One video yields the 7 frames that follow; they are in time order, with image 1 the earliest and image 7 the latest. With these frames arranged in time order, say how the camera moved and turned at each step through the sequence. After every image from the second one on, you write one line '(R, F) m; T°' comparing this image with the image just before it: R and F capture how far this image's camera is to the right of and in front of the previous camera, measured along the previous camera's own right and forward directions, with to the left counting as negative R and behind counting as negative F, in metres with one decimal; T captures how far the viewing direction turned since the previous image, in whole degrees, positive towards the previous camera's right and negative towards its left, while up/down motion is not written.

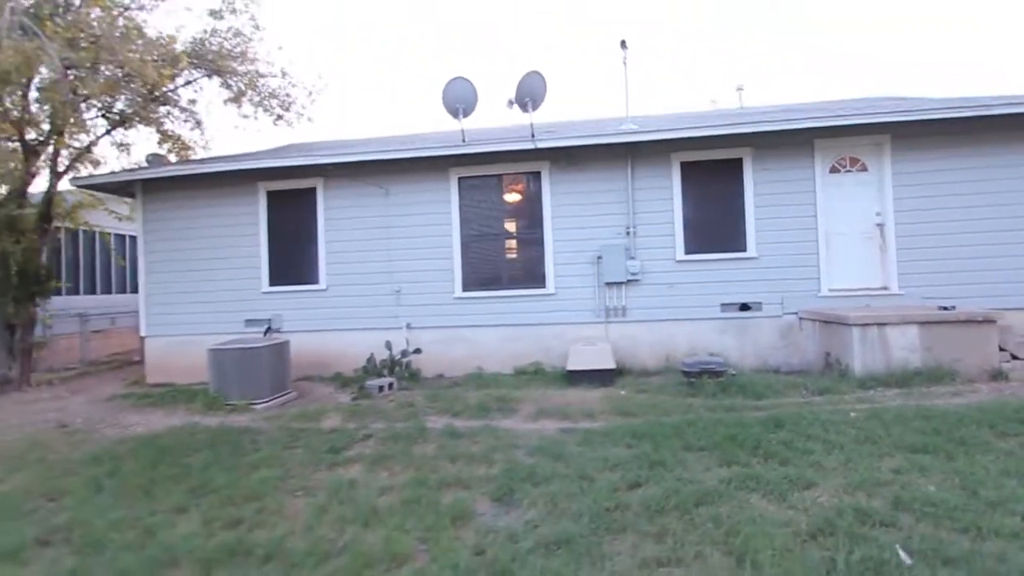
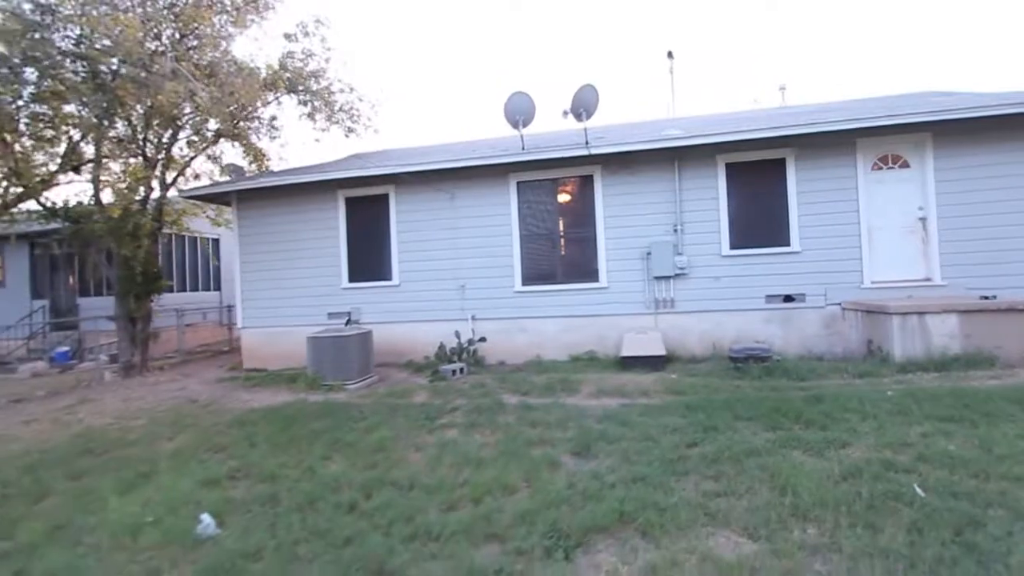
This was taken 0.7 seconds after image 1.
(-0.4, -0.9) m; -4°
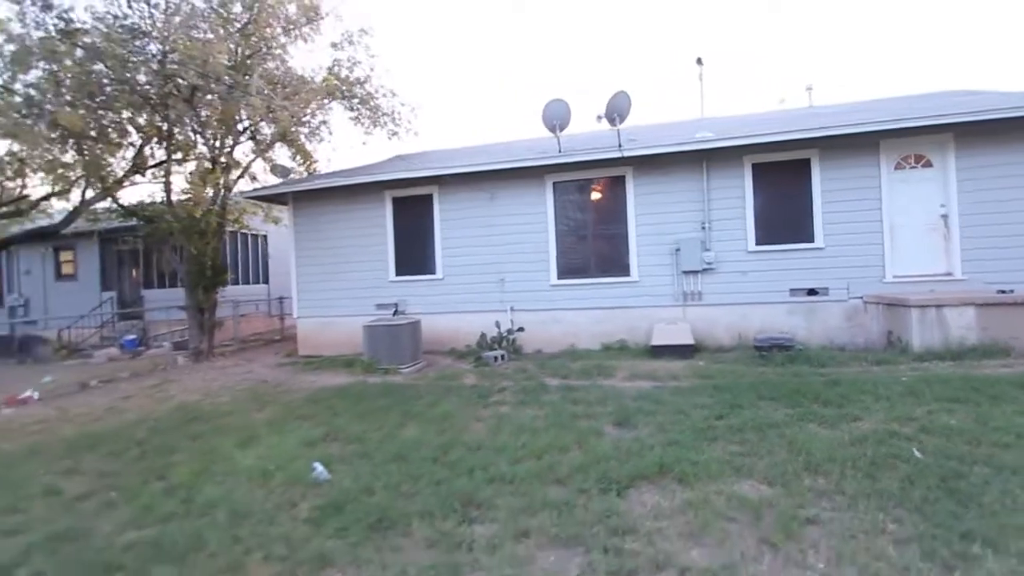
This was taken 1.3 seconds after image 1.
(-0.3, -0.8) m; -3°
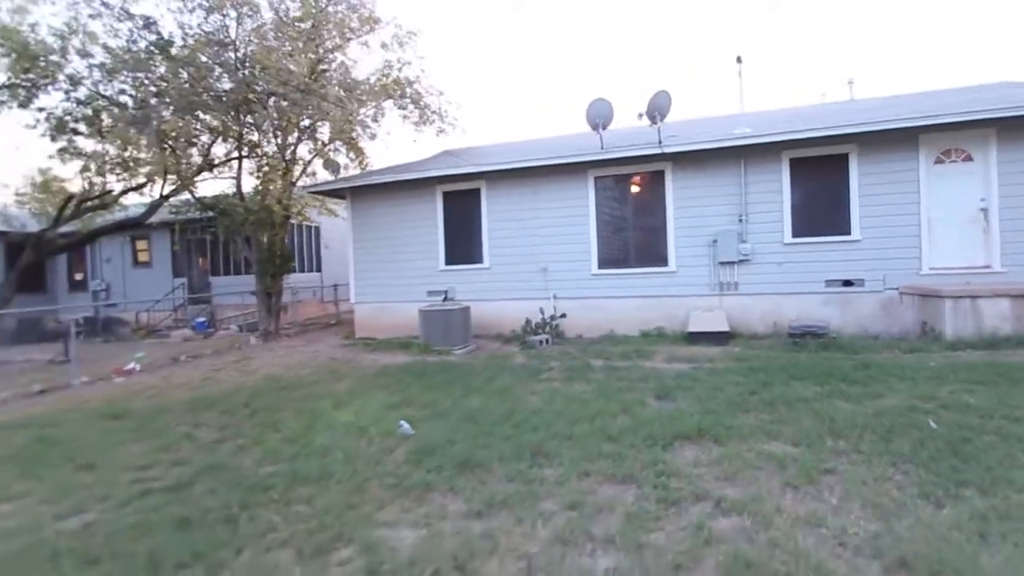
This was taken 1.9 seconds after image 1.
(-0.3, -0.7) m; -4°
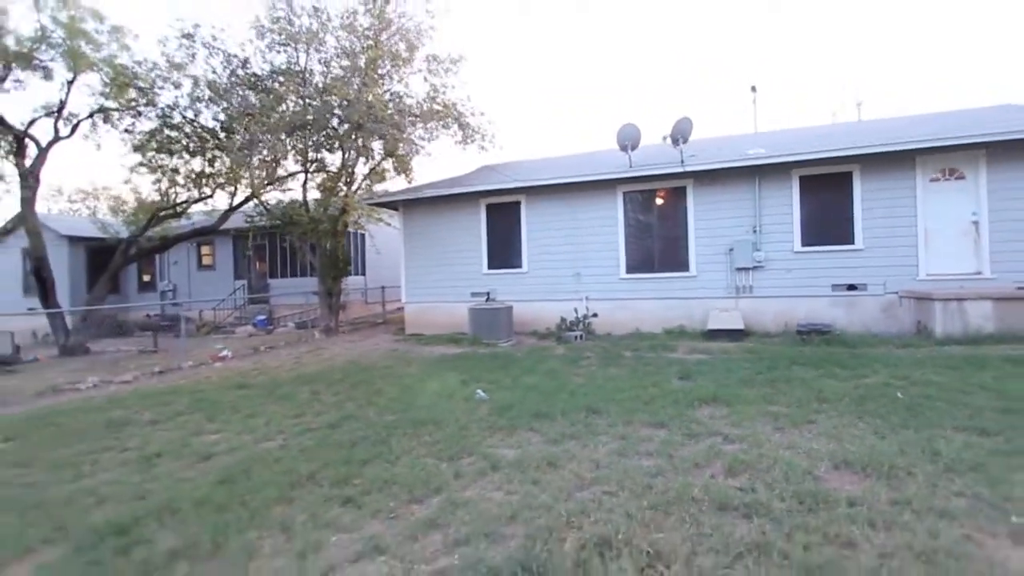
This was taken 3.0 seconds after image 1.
(-0.5, -1.5) m; -2°
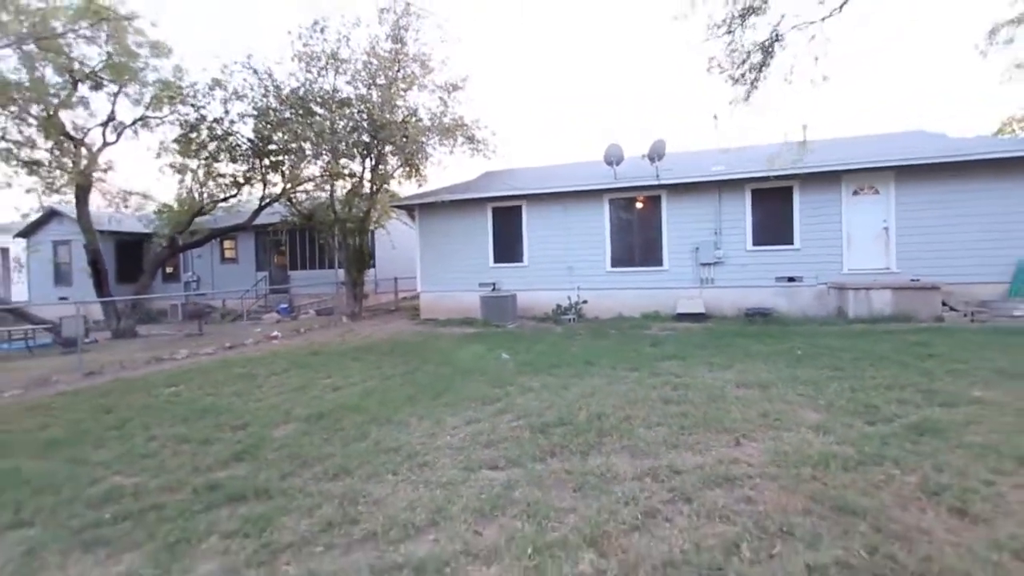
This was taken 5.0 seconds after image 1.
(-0.6, -2.5) m; +2°
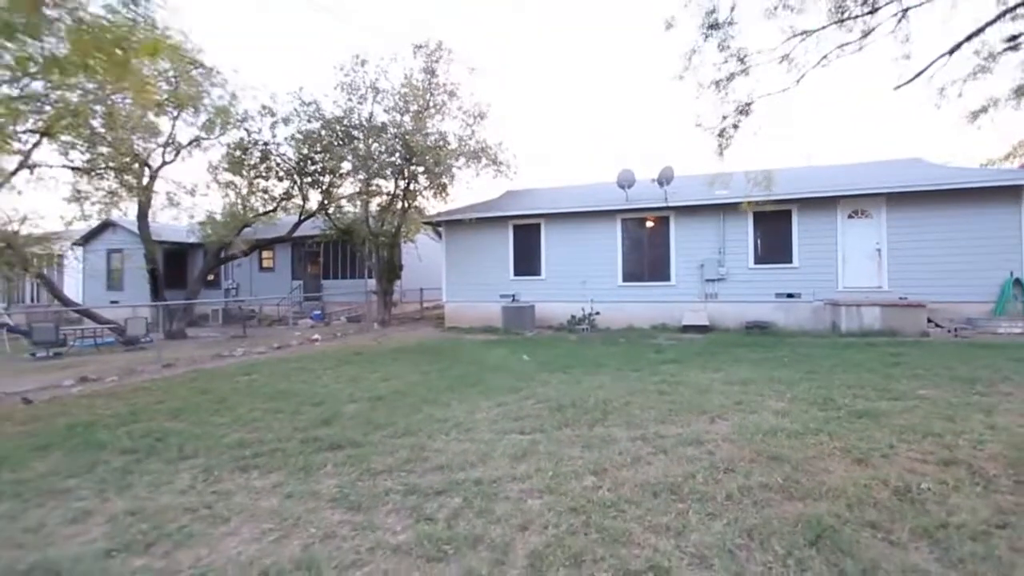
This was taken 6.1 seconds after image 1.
(-0.1, -1.3) m; -2°
